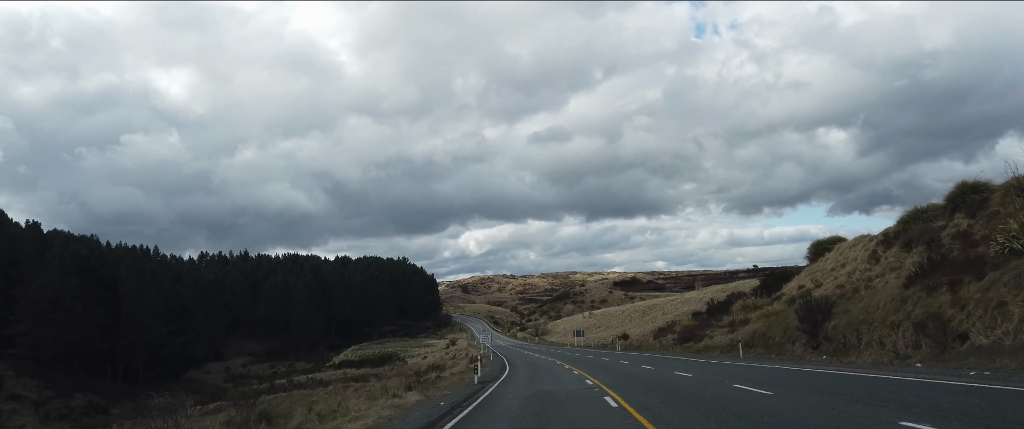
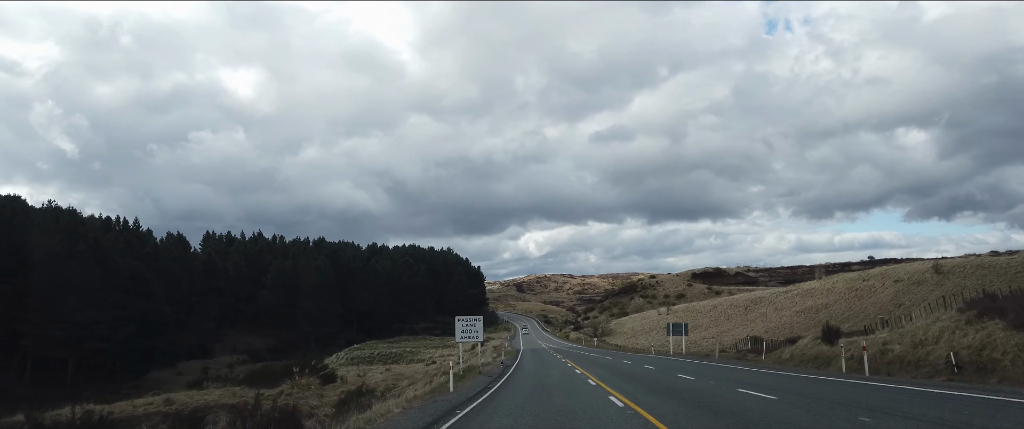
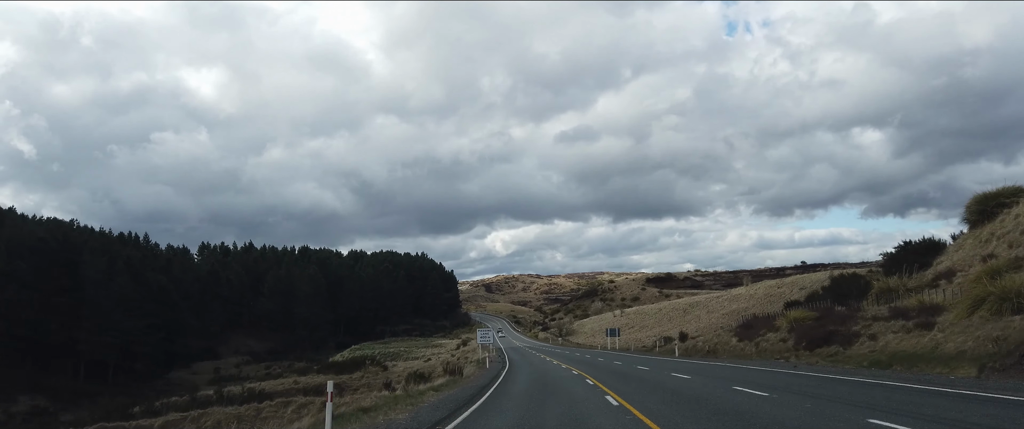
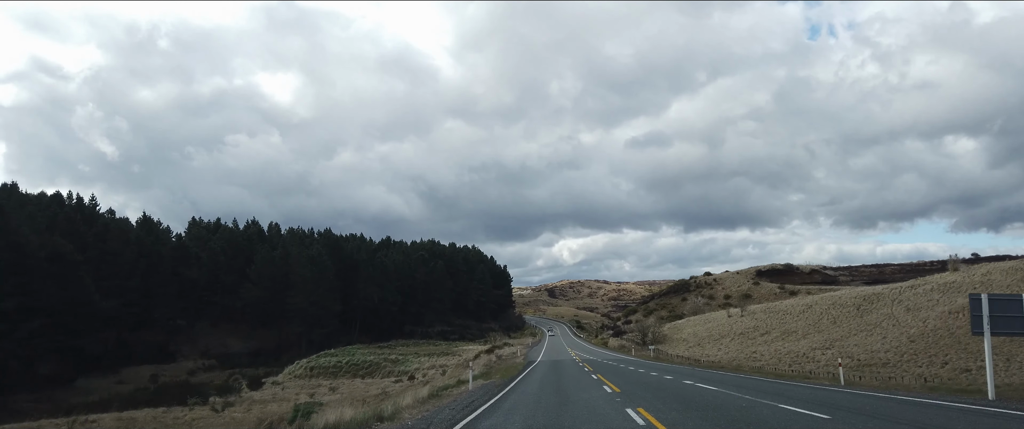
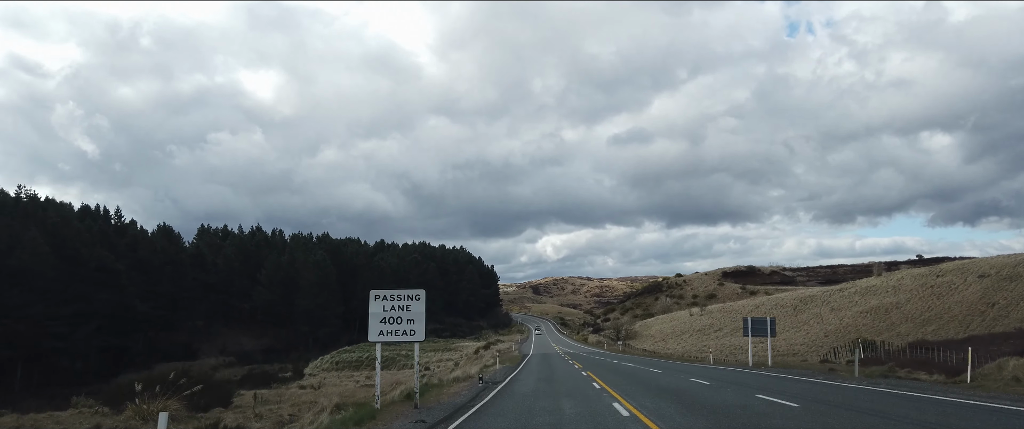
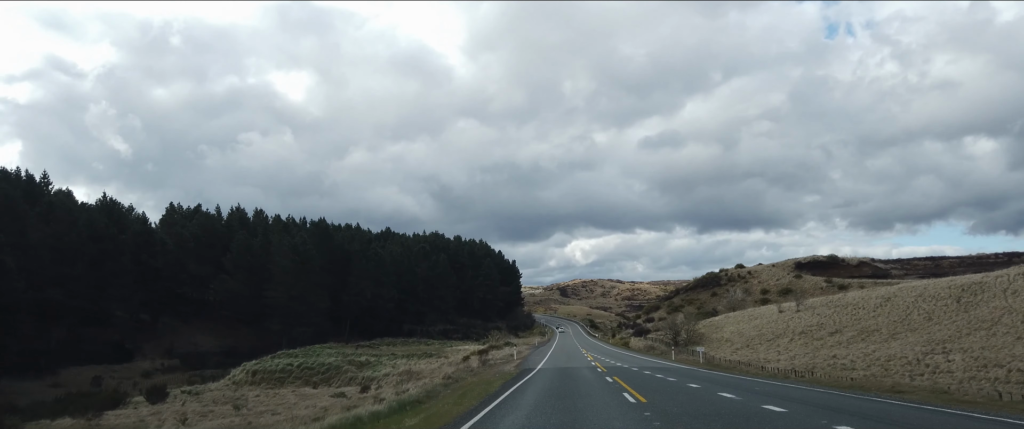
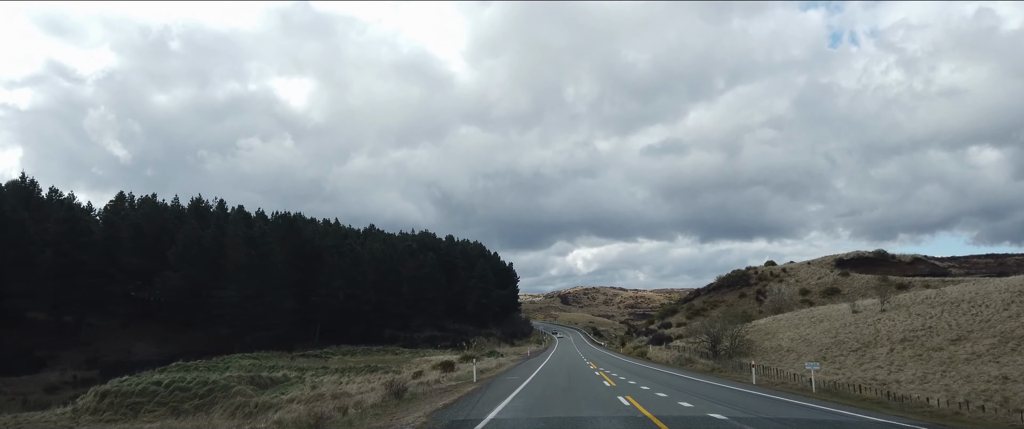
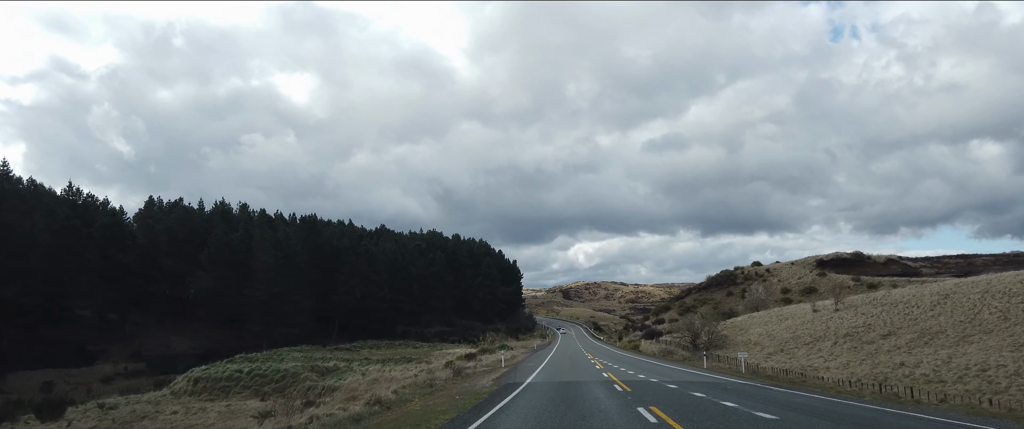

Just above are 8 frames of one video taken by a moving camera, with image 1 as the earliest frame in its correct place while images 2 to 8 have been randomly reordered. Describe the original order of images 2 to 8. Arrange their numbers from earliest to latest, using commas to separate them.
3, 2, 5, 4, 6, 8, 7
